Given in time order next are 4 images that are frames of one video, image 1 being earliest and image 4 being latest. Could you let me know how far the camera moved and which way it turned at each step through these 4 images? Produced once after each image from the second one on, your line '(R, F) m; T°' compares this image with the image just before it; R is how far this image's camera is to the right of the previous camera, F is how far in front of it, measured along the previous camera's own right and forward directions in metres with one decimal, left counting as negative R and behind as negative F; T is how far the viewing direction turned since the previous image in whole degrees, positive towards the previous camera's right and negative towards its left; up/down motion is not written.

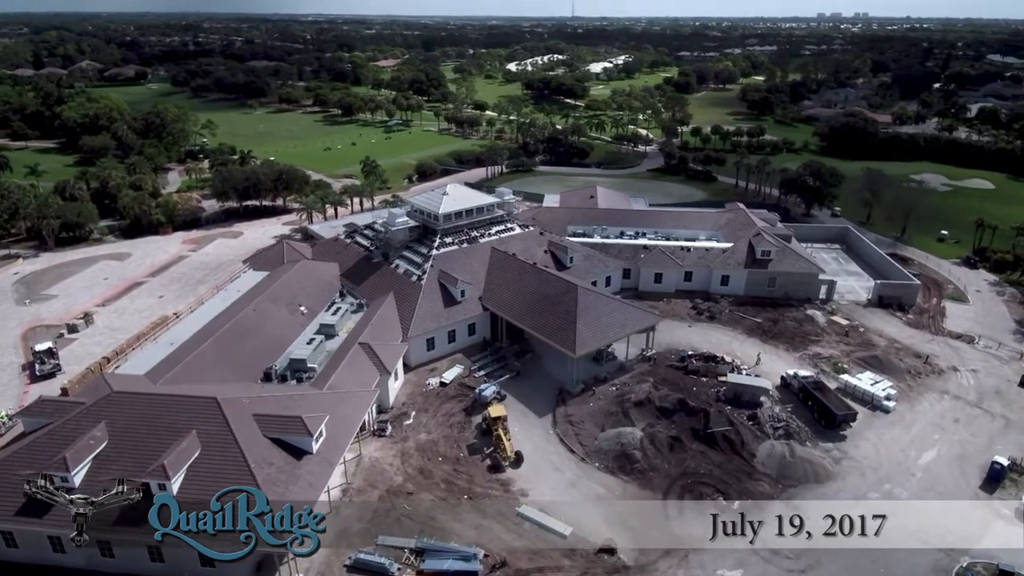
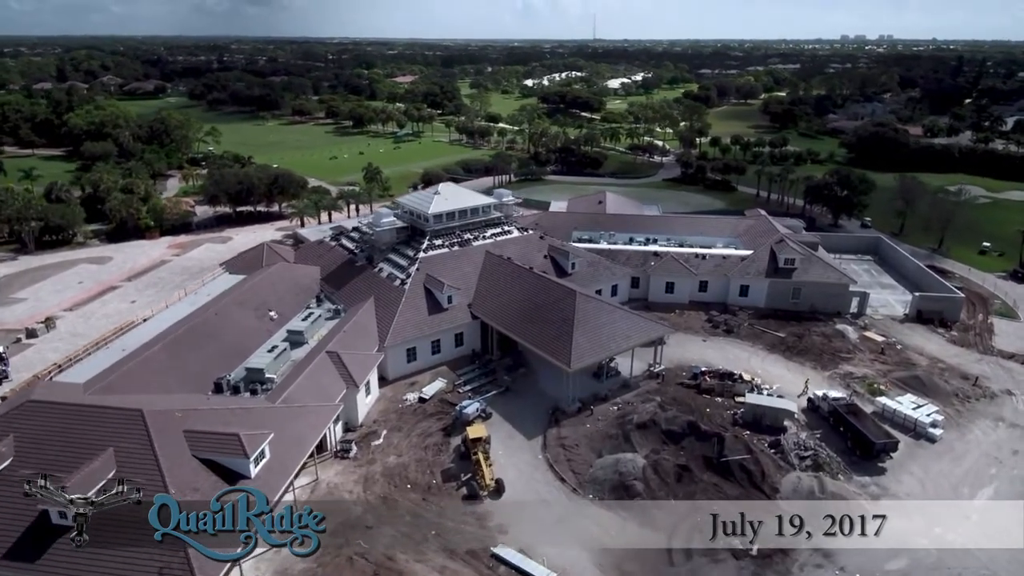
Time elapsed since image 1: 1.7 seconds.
(+1.7, +4.2) m; -2°
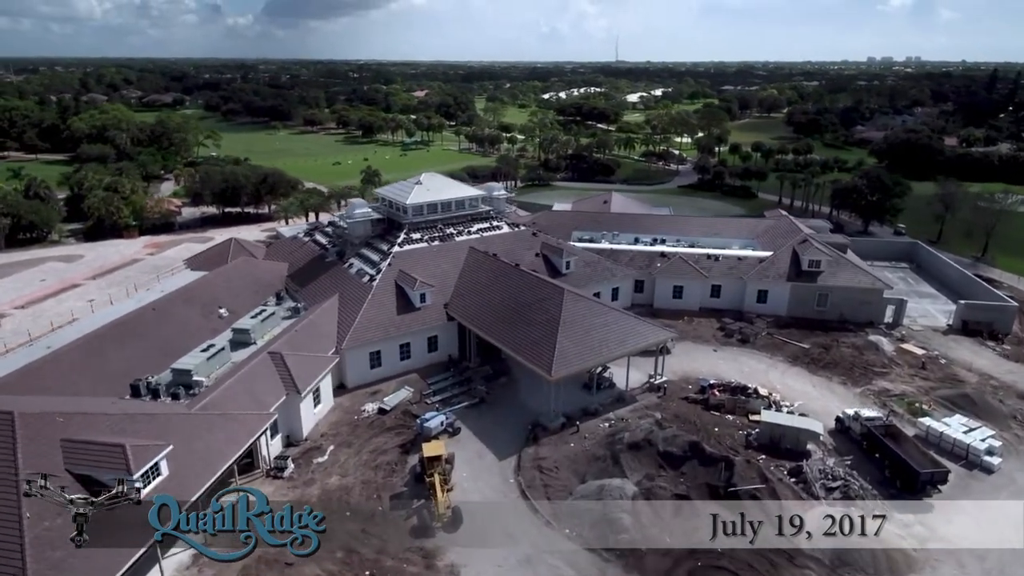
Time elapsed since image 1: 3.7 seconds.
(+2.1, +4.7) m; -2°
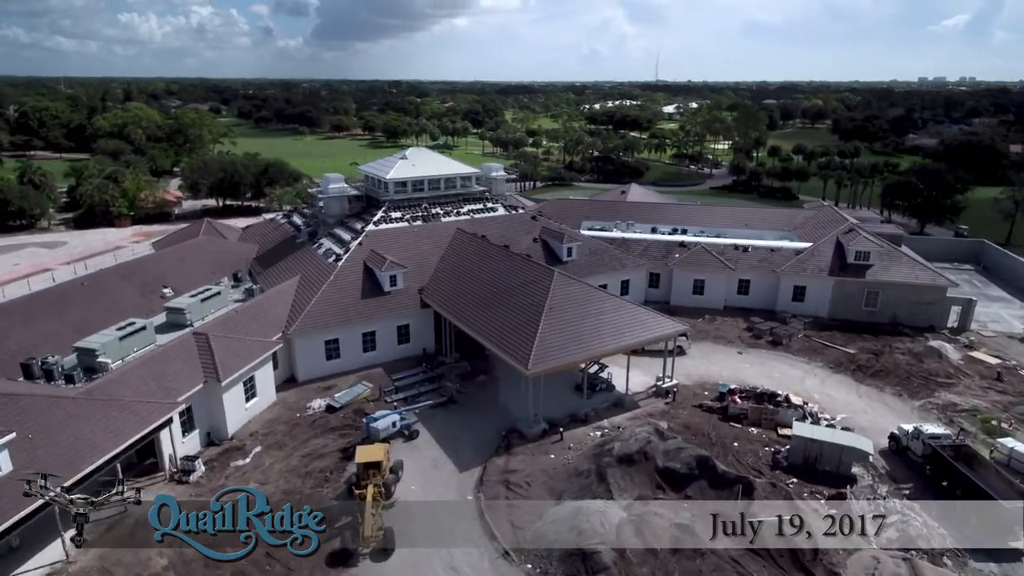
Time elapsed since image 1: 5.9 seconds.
(+2.4, +5.0) m; -3°
